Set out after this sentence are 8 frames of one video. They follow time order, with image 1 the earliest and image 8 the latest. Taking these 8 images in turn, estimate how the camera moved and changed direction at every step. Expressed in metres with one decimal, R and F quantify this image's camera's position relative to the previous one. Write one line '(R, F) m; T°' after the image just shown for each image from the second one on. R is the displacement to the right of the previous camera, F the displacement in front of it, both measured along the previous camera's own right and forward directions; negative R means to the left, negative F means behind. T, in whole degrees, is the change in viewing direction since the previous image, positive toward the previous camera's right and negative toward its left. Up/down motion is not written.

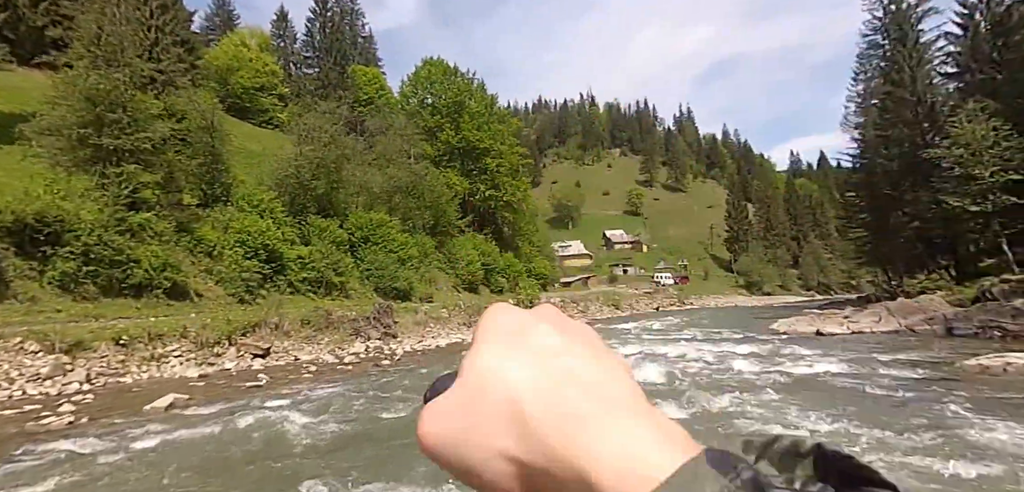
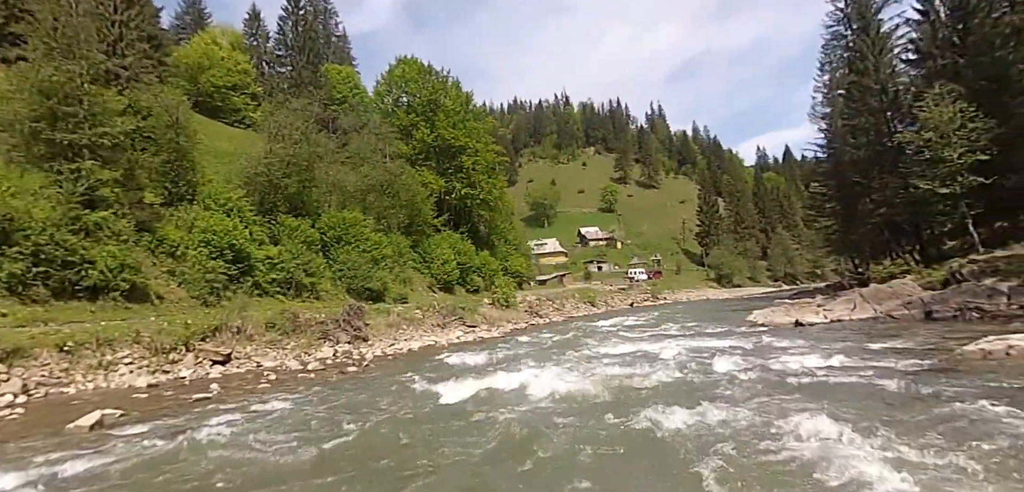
(+0.1, +0.5) m; +2°
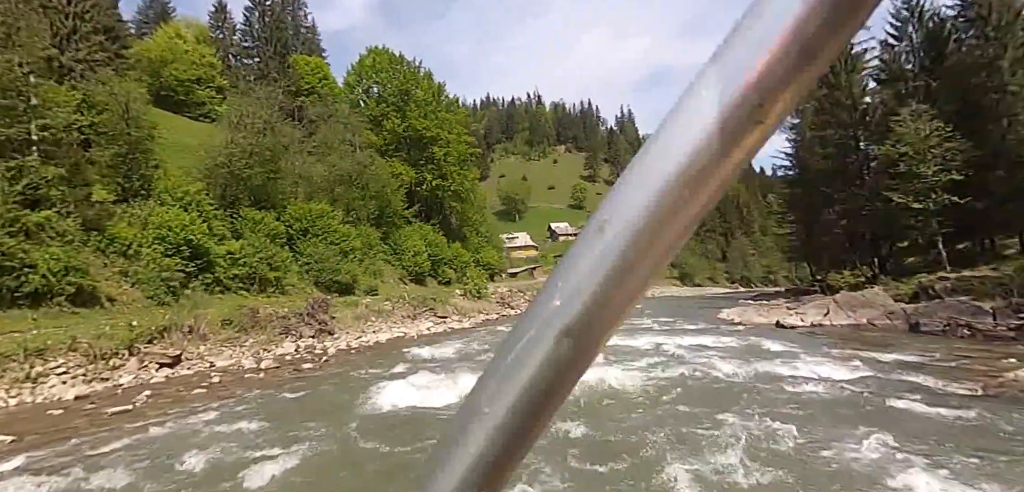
(+0.3, +0.9) m; +2°
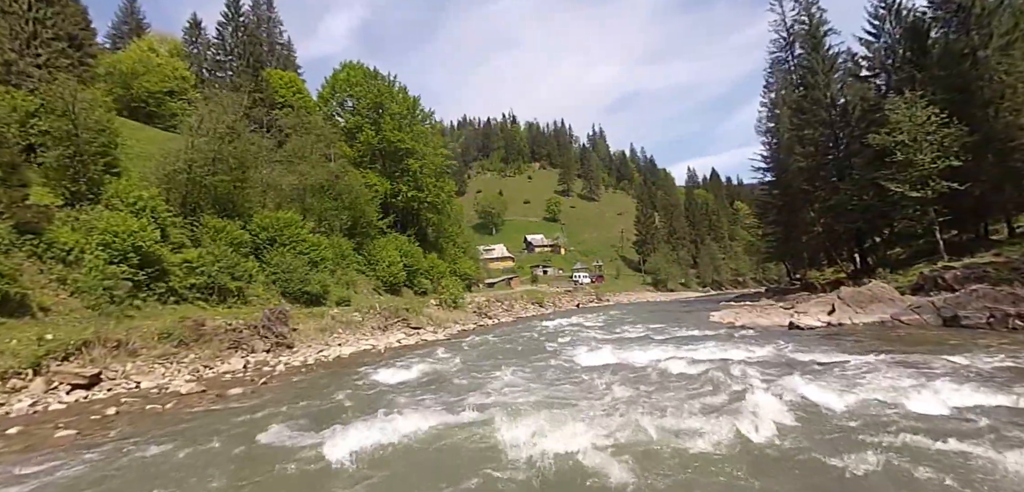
(-0.1, +1.7) m; +2°
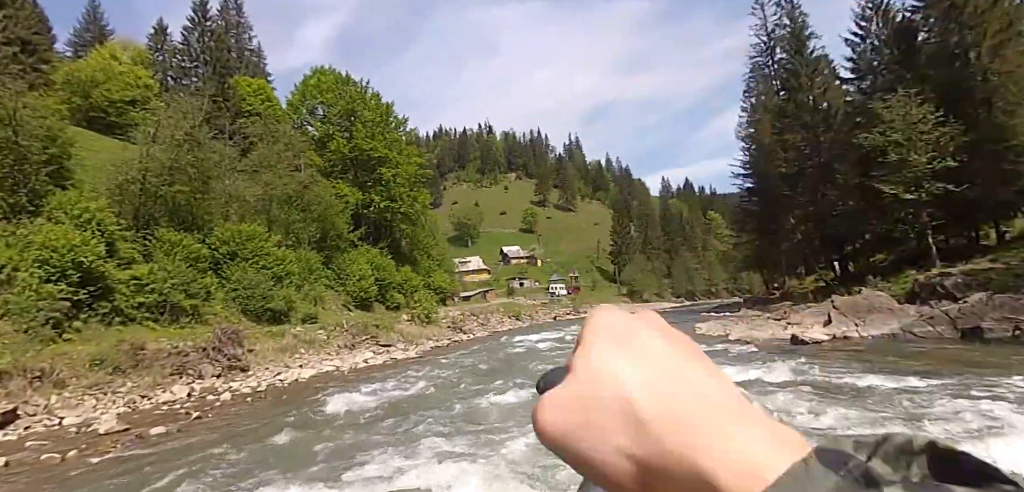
(+0.1, +1.4) m; +2°
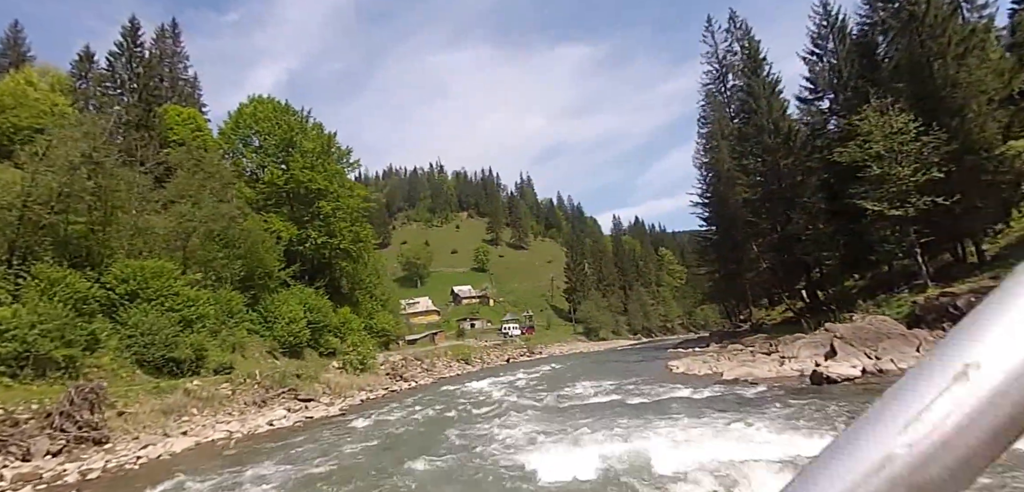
(+0.3, +3.6) m; +5°
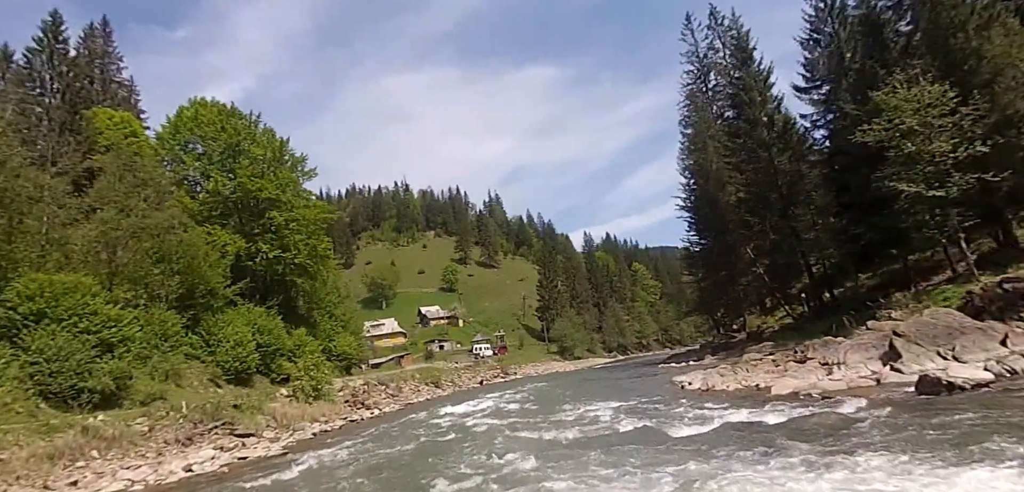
(-0.6, +3.4) m; +4°
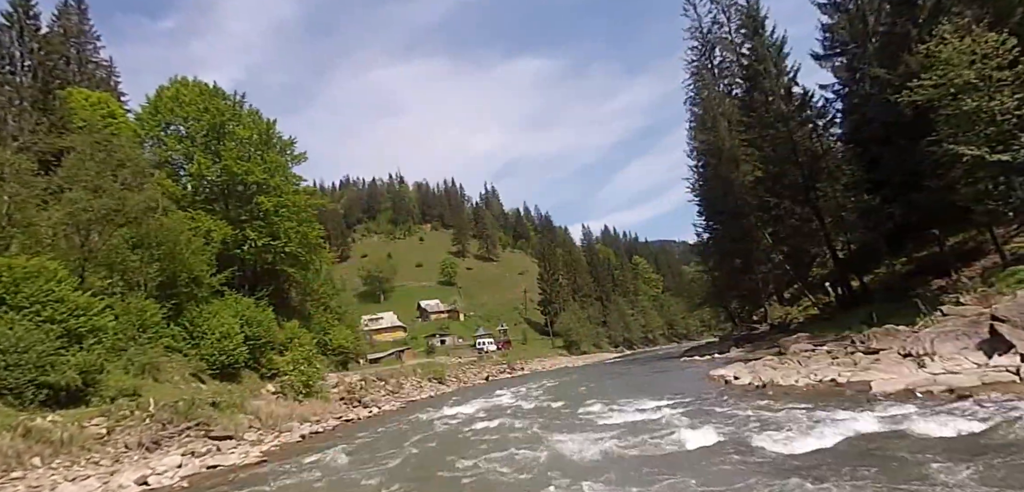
(-0.7, +2.6) m; 0°
